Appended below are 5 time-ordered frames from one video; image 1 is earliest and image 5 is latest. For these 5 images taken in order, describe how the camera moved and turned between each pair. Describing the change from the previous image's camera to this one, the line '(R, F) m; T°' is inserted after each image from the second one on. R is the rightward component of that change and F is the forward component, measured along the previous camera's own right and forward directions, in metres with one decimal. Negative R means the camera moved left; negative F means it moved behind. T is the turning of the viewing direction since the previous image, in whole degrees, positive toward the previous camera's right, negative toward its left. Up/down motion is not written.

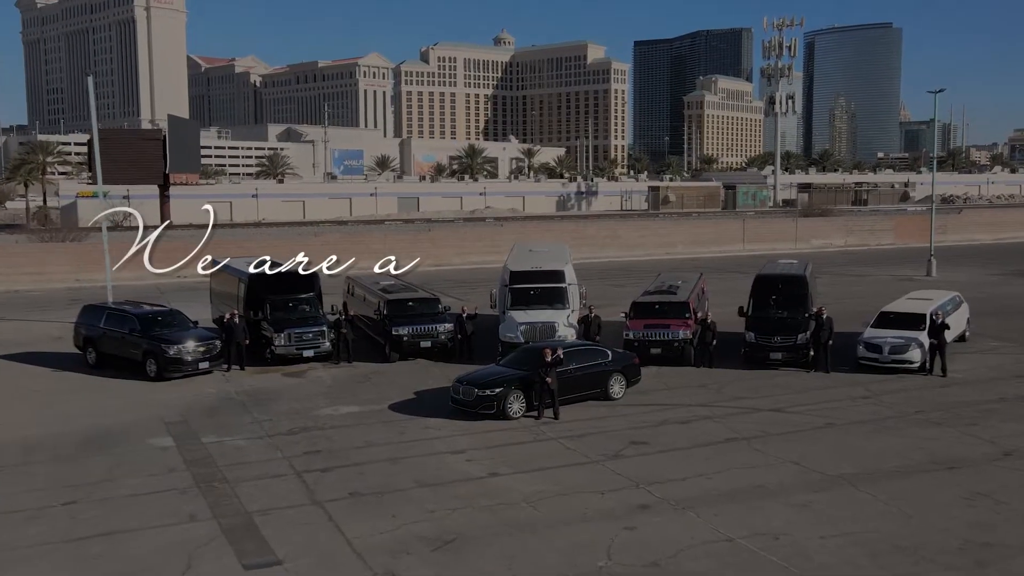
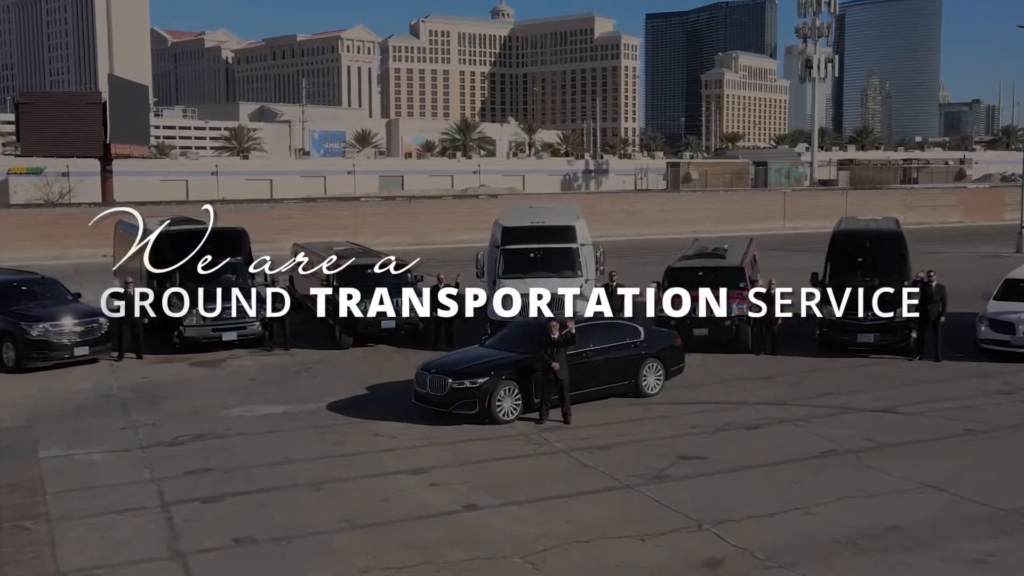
(+0.1, +6.8) m; 0°
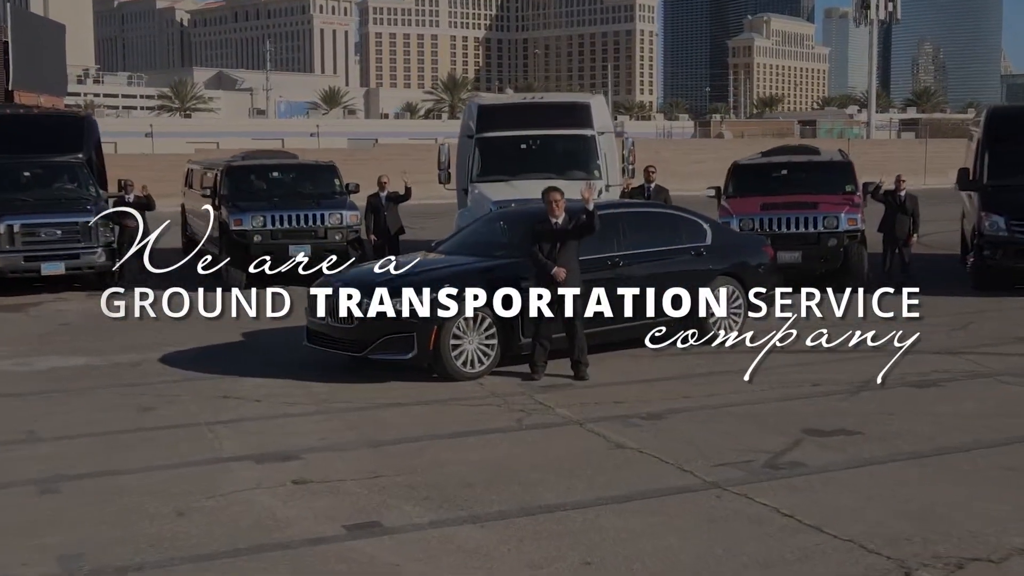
(+0.2, +6.9) m; 0°
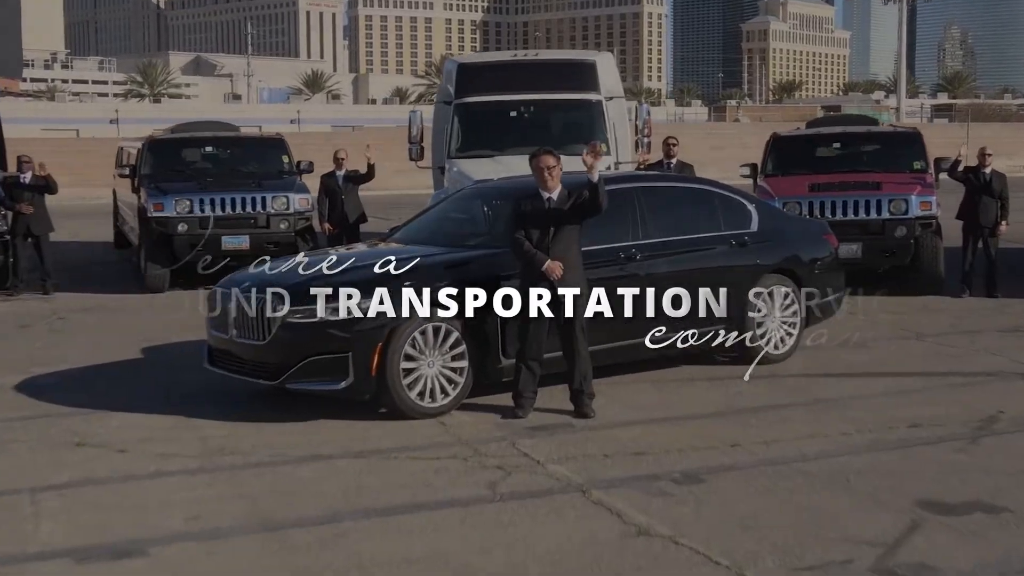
(+0.1, +2.4) m; 0°
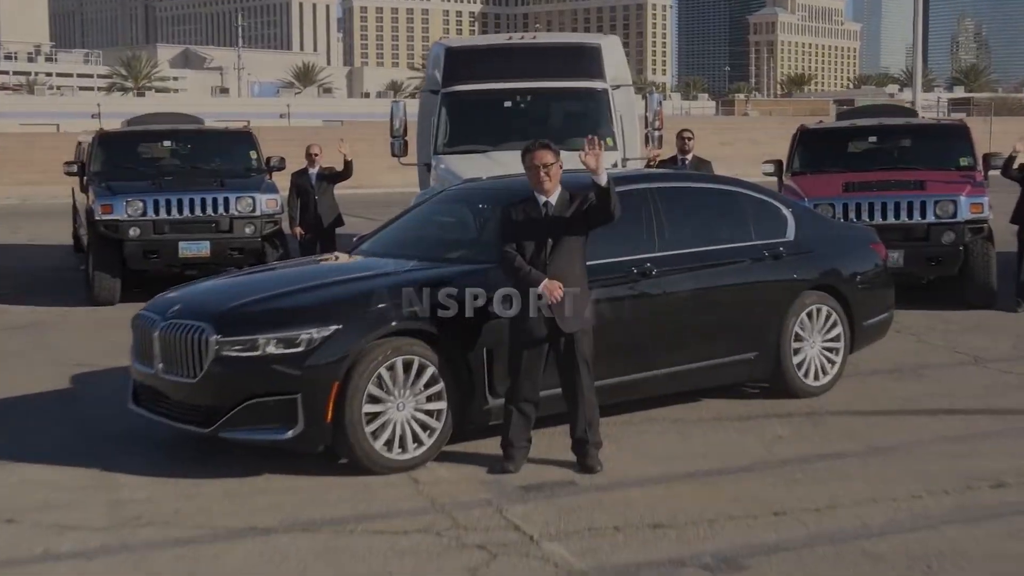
(0.0, +1.1) m; 0°
